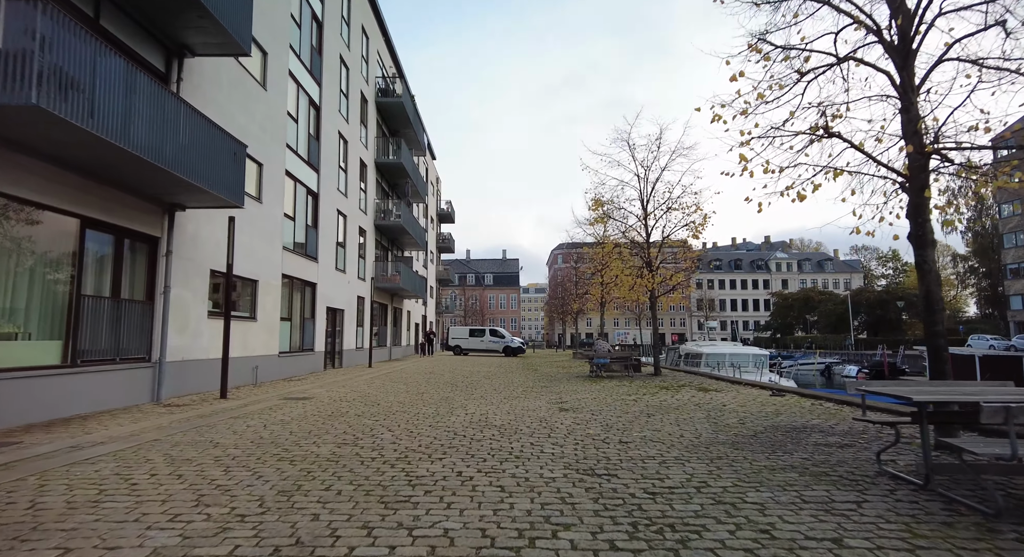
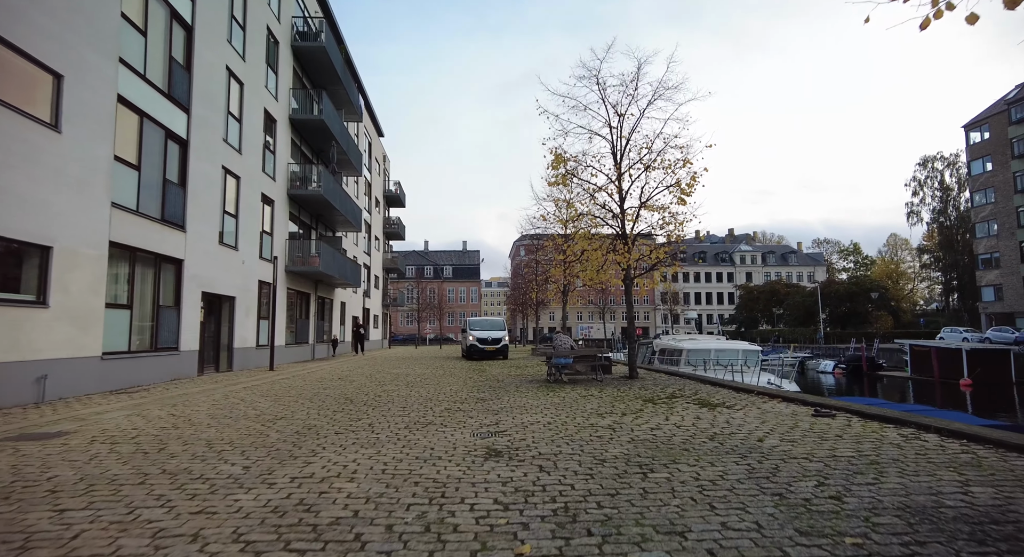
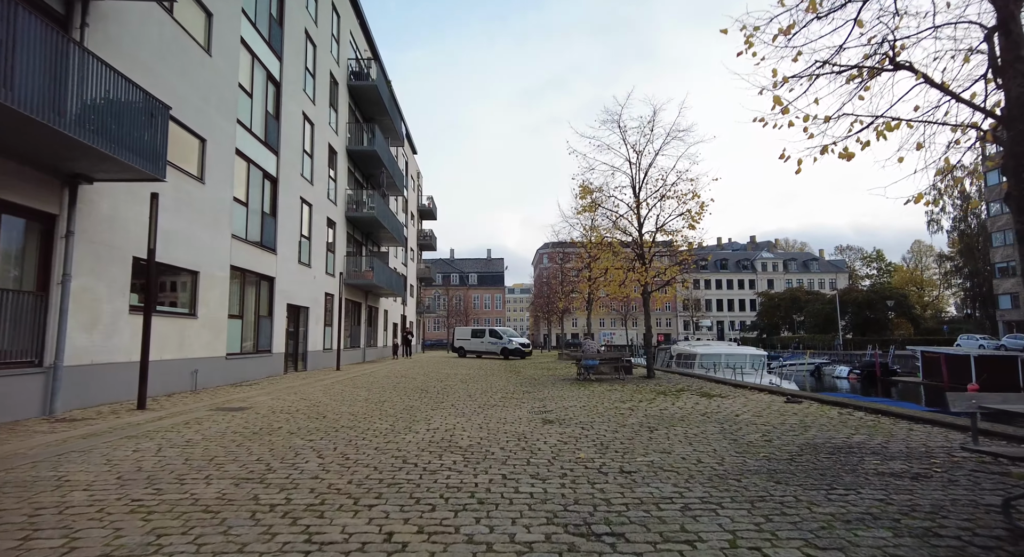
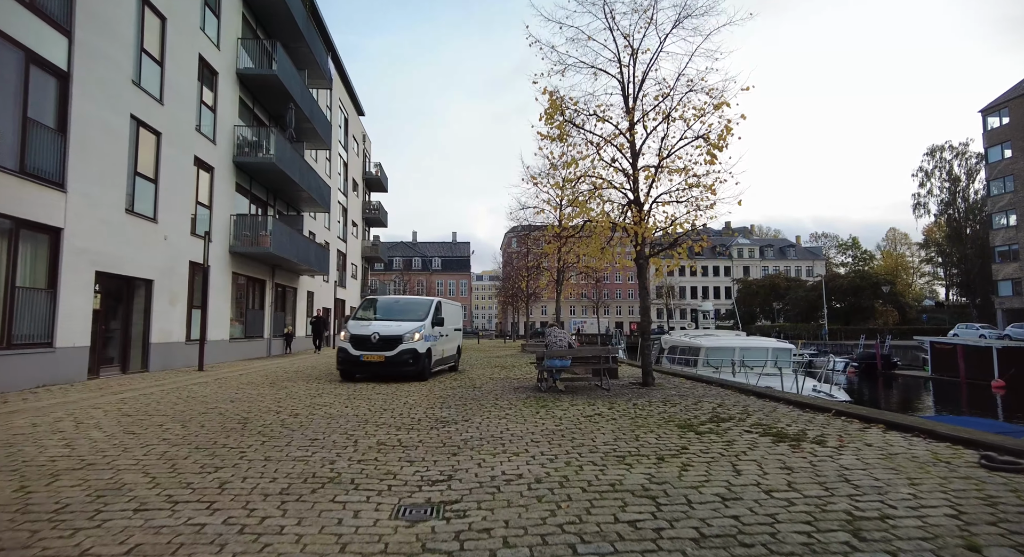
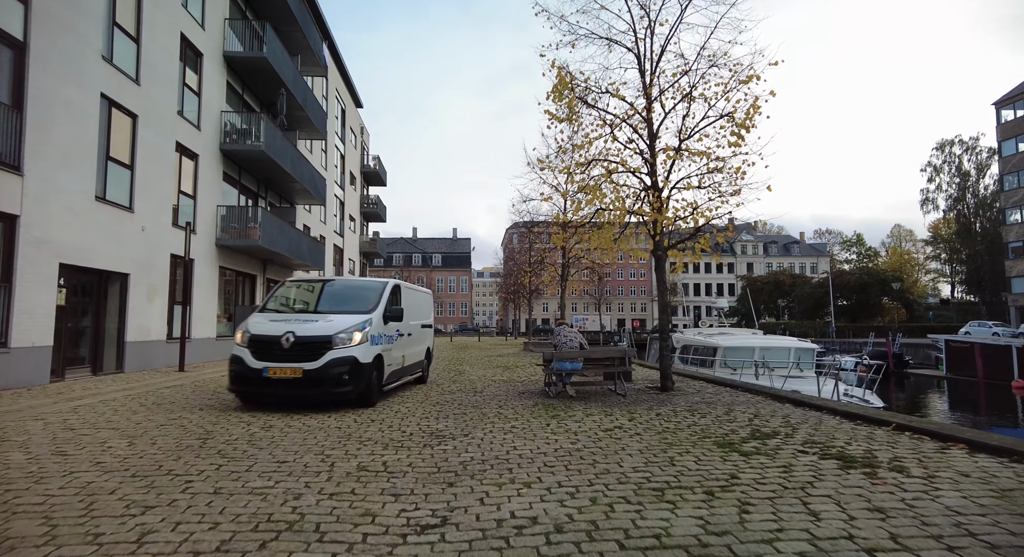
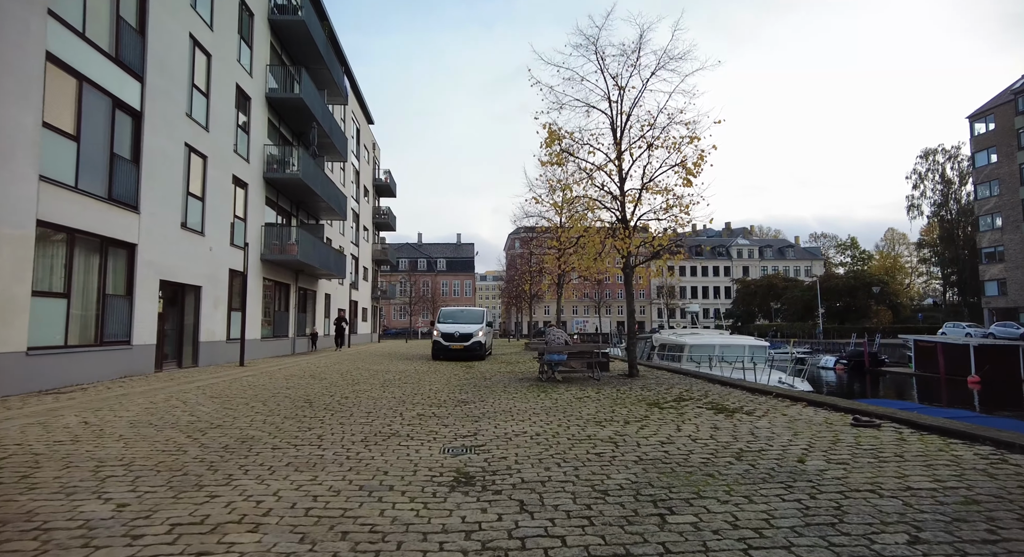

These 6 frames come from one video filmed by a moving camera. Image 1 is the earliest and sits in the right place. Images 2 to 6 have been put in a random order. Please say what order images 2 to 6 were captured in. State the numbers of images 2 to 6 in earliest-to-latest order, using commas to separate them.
3, 2, 6, 4, 5
